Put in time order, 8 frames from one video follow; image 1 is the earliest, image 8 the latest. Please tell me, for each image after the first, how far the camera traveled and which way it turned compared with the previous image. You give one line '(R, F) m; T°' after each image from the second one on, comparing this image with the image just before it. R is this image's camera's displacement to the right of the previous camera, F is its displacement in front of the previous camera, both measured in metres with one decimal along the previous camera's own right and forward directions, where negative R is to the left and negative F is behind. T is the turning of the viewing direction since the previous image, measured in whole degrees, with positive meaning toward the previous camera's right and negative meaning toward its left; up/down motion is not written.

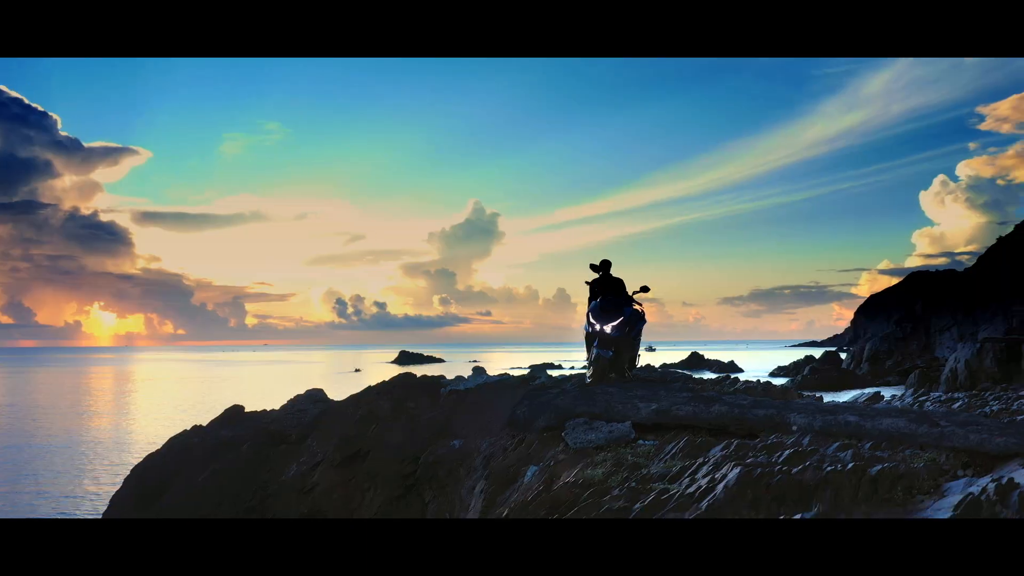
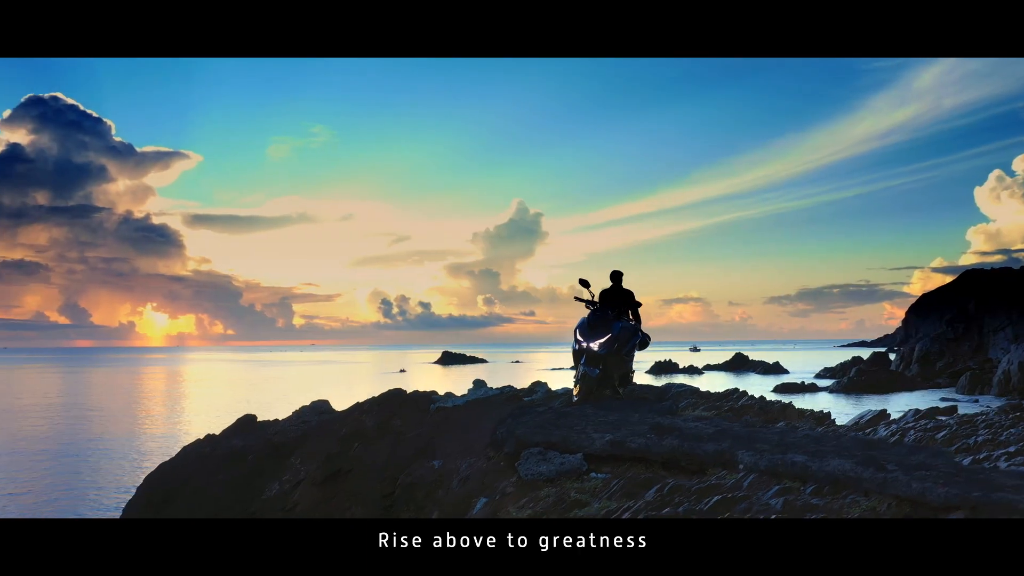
(+0.7, +0.3) m; -3°
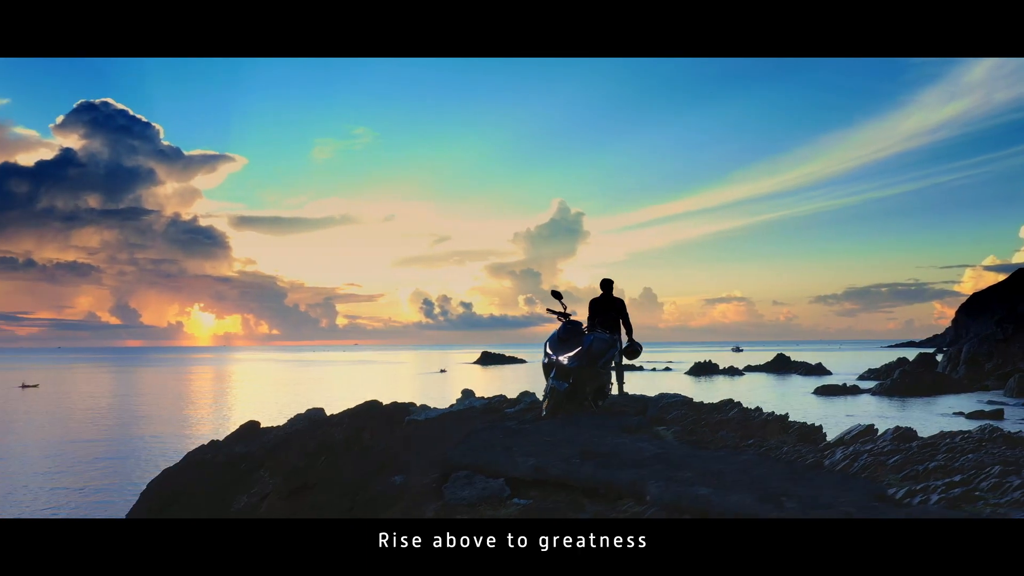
(+0.9, +0.2) m; -3°
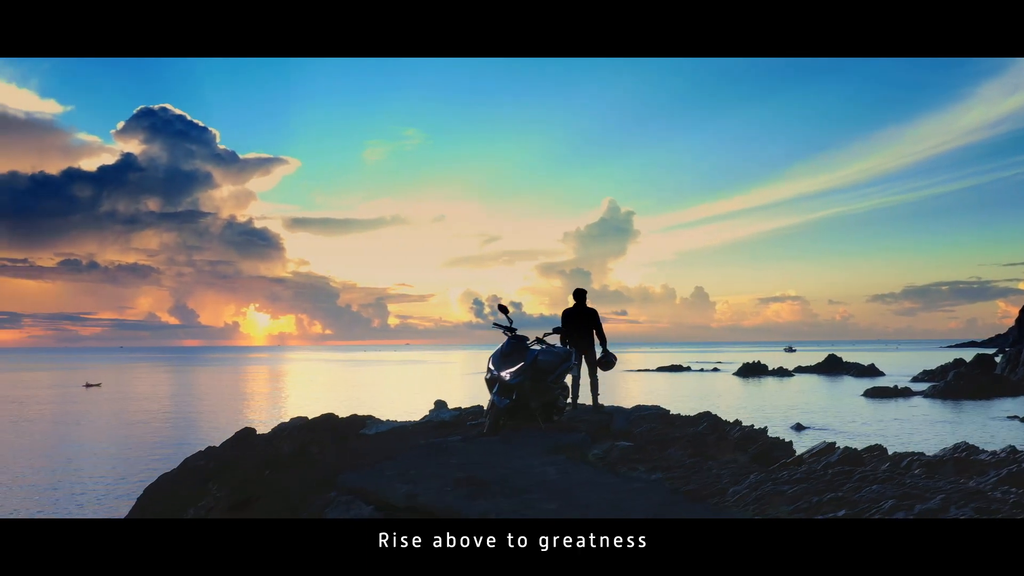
(+1.3, +0.2) m; -3°
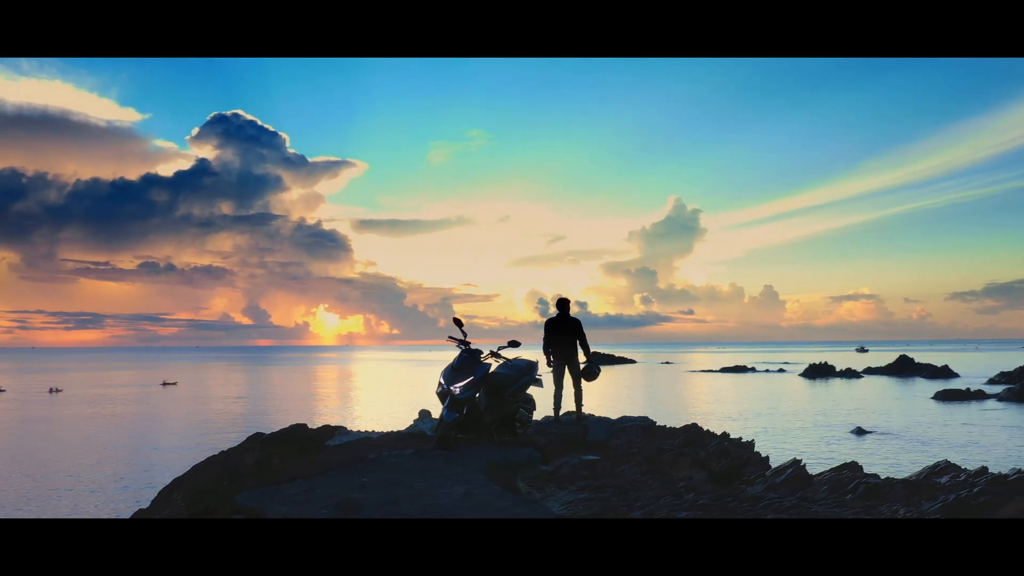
(+1.3, +0.2) m; -4°
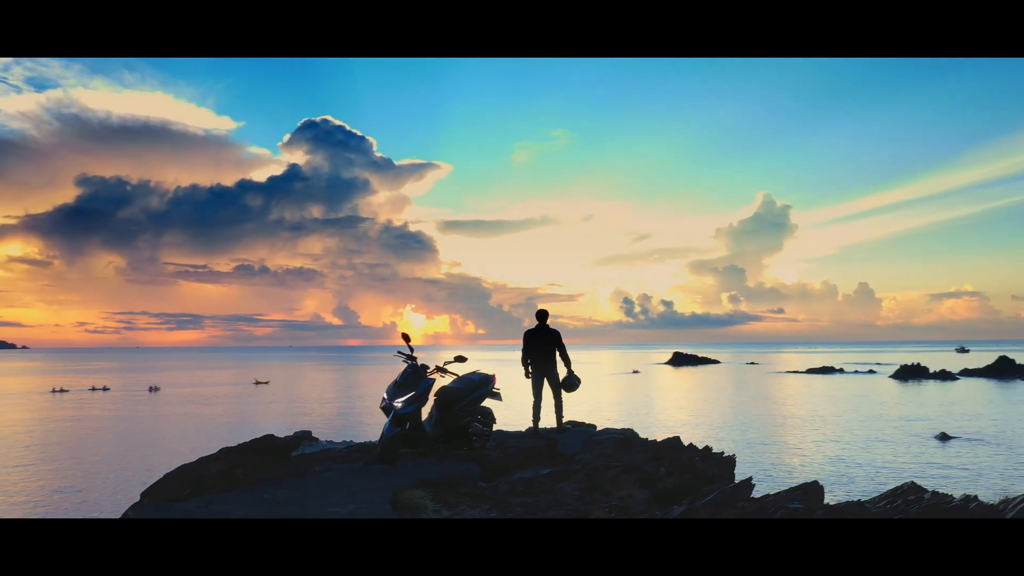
(+1.7, +0.1) m; -6°
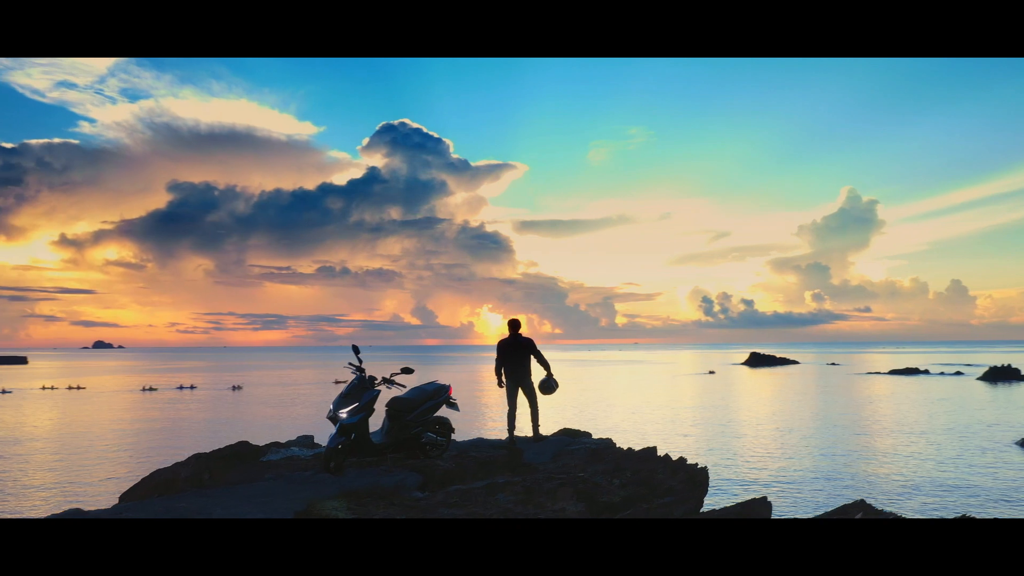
(+1.6, 0.0) m; -5°
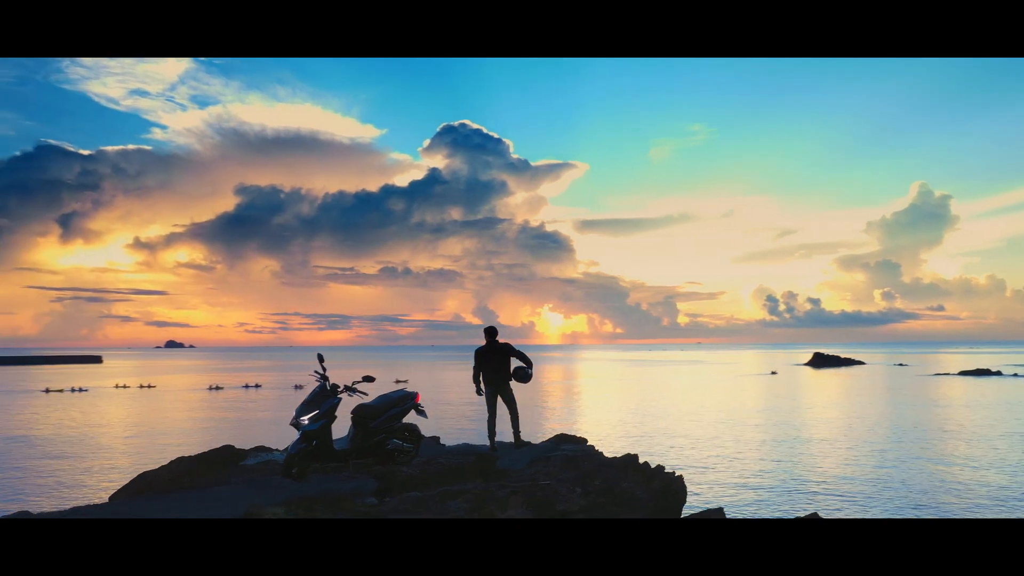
(+1.3, -0.1) m; -4°
